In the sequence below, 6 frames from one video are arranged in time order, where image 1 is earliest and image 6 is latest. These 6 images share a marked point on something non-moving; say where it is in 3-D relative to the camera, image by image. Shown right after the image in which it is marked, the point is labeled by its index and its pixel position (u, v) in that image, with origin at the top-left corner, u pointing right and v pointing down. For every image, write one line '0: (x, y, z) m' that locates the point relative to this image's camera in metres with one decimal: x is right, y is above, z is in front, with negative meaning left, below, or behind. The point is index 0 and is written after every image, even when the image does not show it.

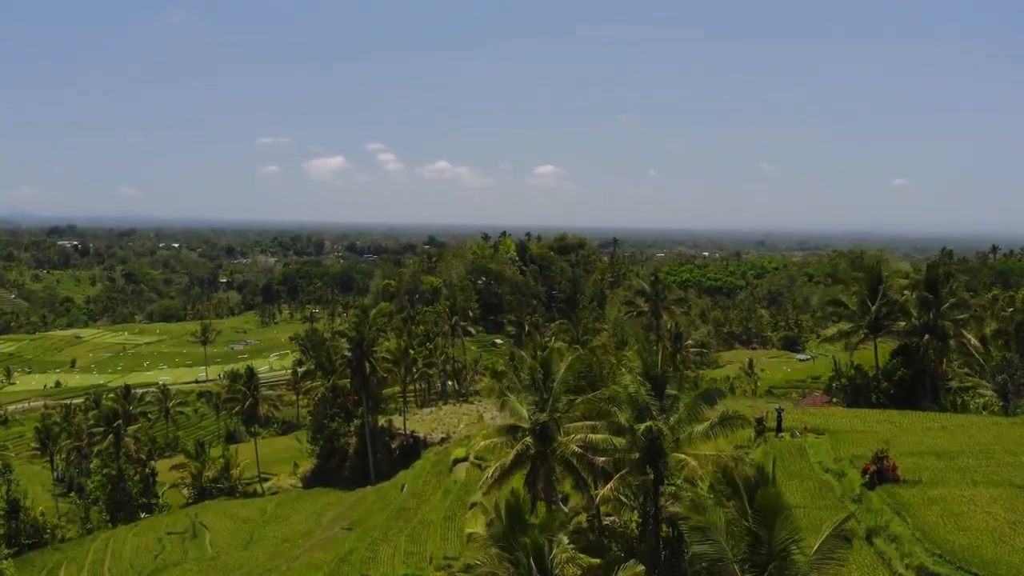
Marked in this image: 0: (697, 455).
0: (+4.4, -4.0, +17.4) m
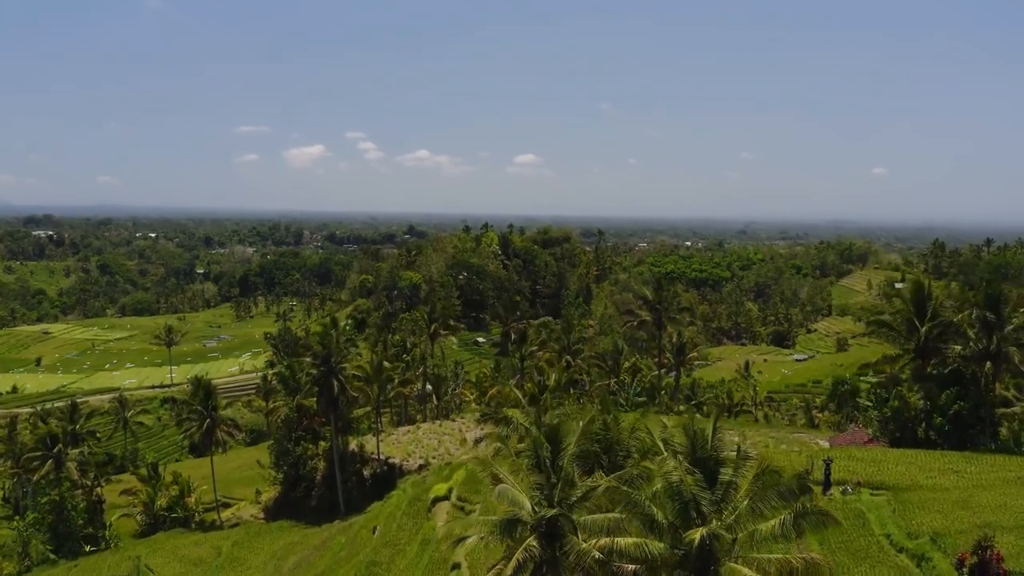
0: (+4.3, -4.8, +12.8) m
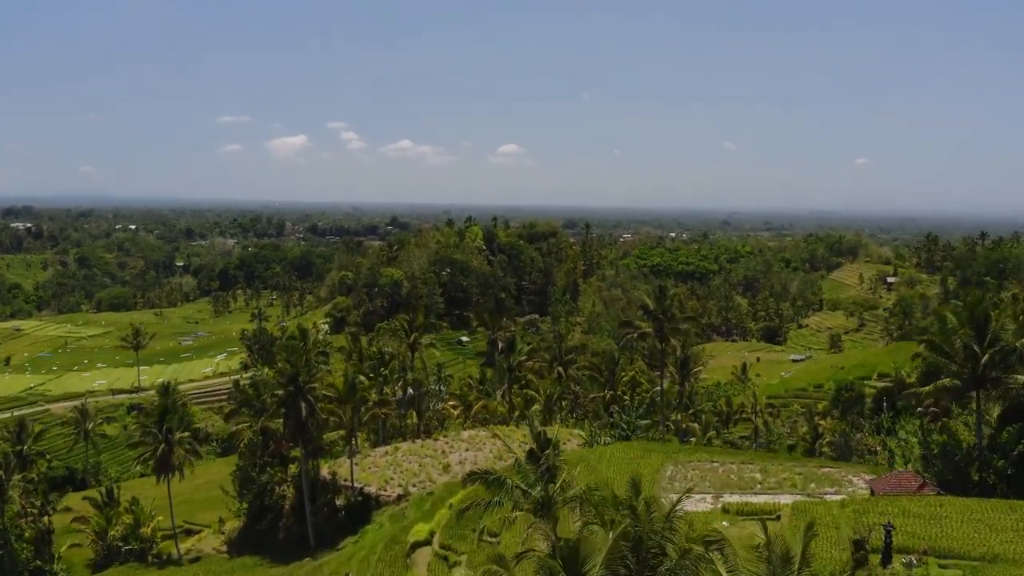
0: (+4.4, -5.6, +9.0) m
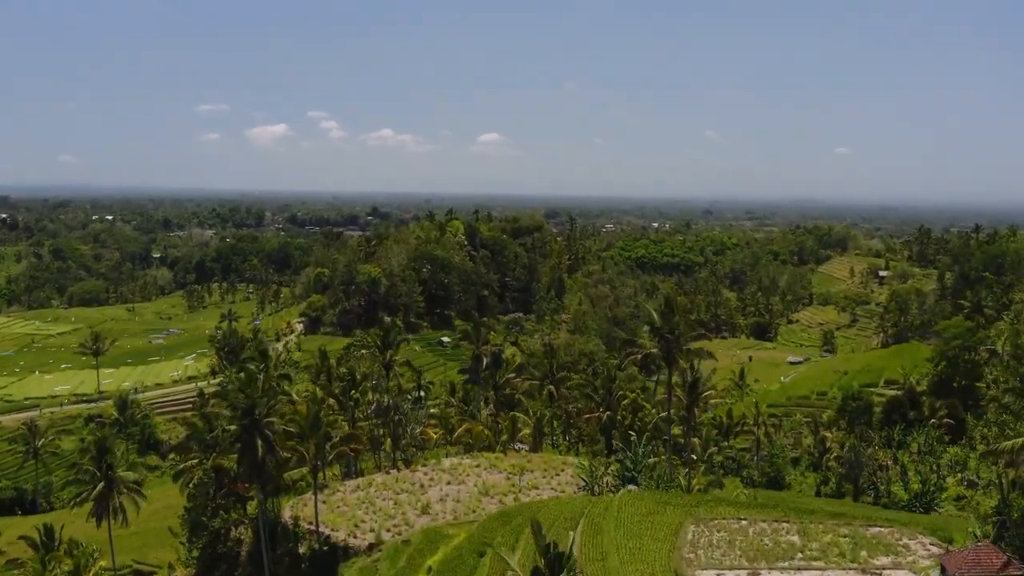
0: (+4.5, -6.7, +4.7) m
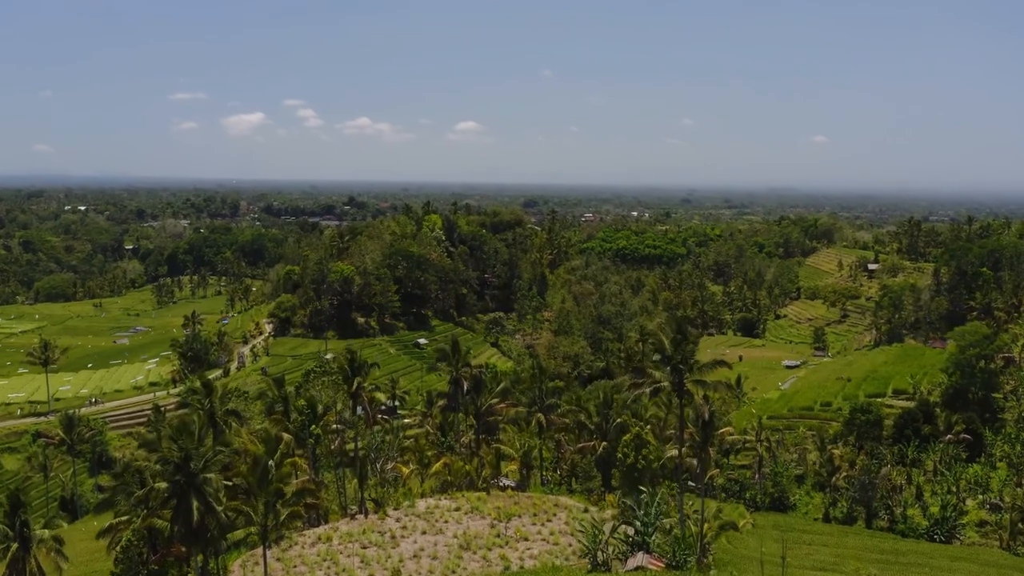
0: (+4.8, -8.1, 0.0) m
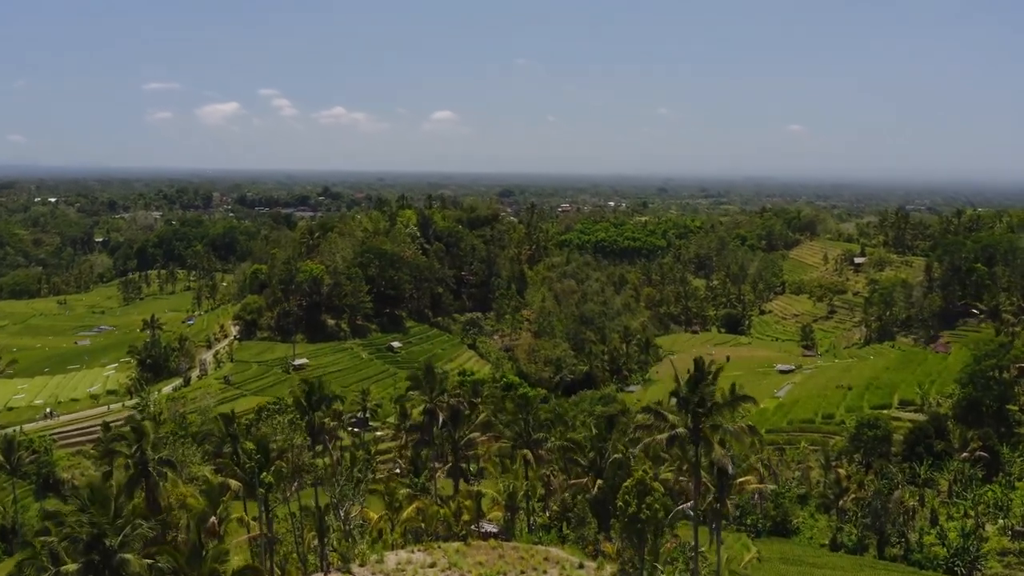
0: (+5.2, -9.4, -4.2) m
